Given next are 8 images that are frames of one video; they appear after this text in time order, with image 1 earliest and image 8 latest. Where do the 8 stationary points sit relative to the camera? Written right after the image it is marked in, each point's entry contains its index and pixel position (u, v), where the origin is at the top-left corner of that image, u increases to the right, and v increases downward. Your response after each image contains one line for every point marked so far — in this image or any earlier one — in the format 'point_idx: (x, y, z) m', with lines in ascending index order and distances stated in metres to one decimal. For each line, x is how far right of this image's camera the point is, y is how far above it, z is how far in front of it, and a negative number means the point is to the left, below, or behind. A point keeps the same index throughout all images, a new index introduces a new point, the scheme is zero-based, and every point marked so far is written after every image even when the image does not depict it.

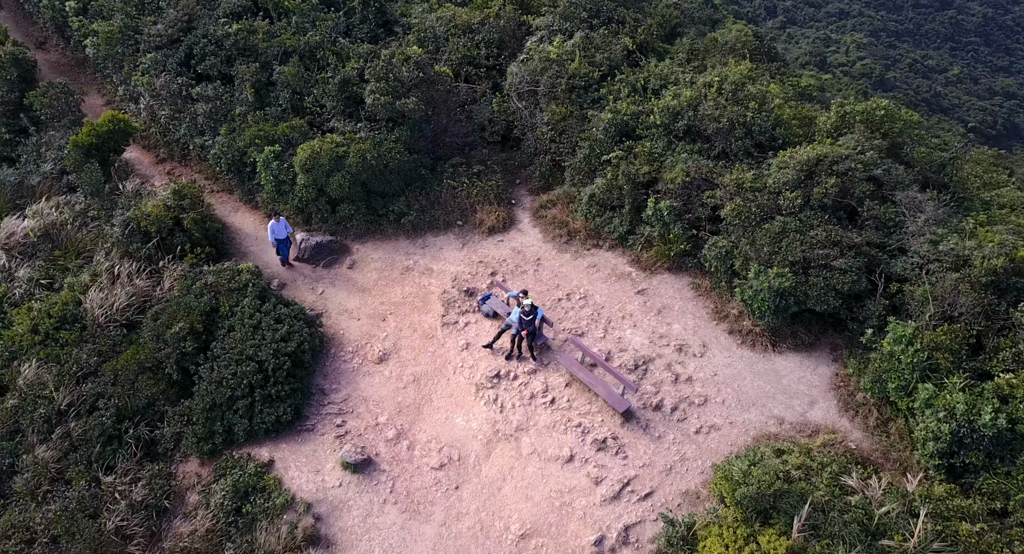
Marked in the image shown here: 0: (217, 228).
0: (-8.0, +1.4, +15.9) m
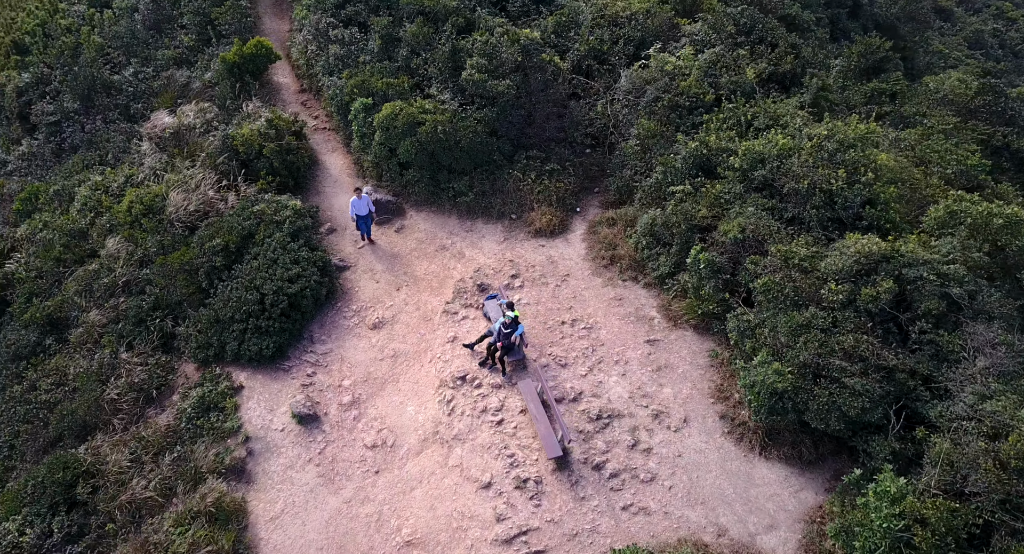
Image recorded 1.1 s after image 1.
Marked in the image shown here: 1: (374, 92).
0: (-6.1, +3.4, +17.0) m
1: (-3.9, +5.4, +16.9) m
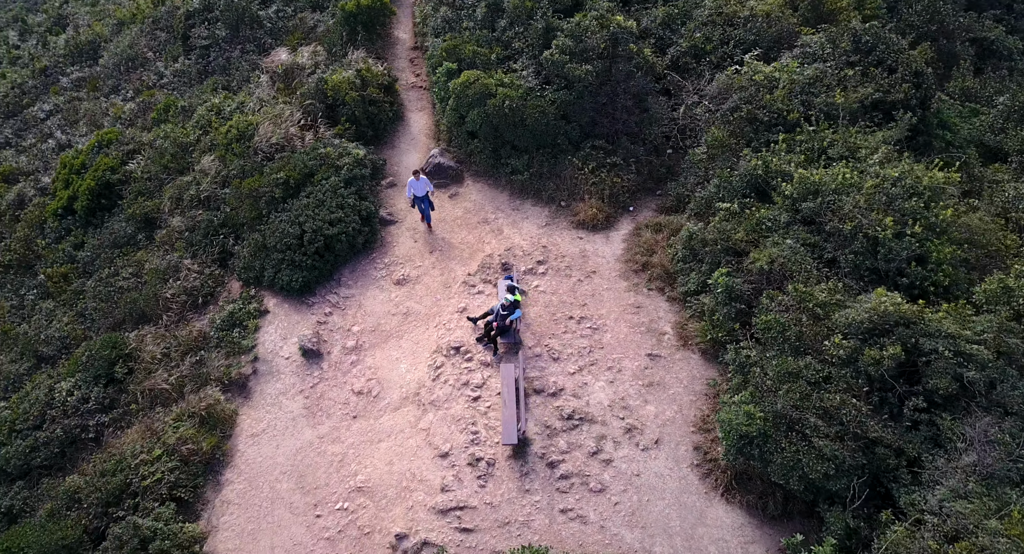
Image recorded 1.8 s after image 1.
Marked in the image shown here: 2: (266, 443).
0: (-3.9, +4.9, +17.7) m
1: (-1.4, +6.4, +17.2) m
2: (-4.8, -3.2, +11.1) m
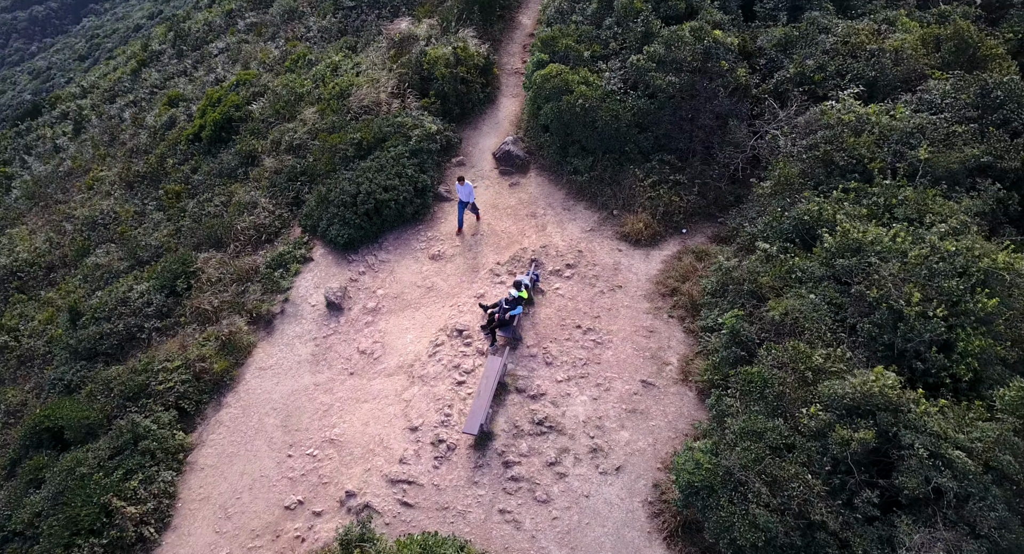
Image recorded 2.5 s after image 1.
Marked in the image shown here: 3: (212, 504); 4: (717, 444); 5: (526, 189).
0: (-1.4, +5.6, +18.1) m
1: (+1.3, +6.6, +17.1) m
2: (-5.0, -2.0, +12.0) m
3: (-5.3, -3.9, +10.1) m
4: (+2.6, -2.1, +7.5) m
5: (+0.4, +2.3, +15.3) m
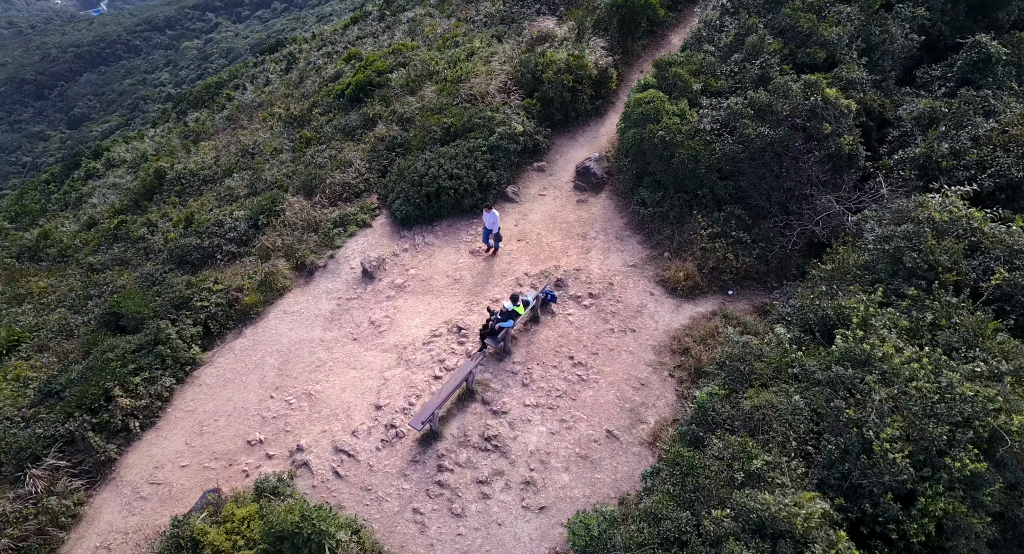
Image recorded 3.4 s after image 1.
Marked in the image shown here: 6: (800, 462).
0: (+1.7, +5.3, +18.1) m
1: (+4.2, +5.6, +16.5) m
2: (-4.9, -1.0, +13.0) m
3: (-6.1, -2.7, +11.3) m
4: (+1.3, -2.9, +7.0) m
5: (+1.9, +1.7, +15.0) m
6: (+3.5, -2.2, +7.2) m
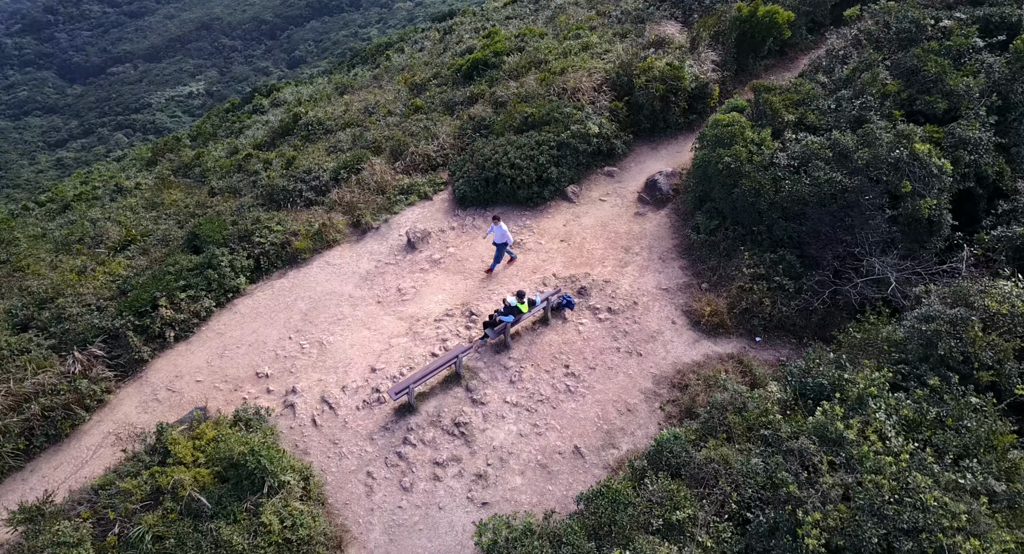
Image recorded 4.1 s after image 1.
0: (+4.2, +4.9, +17.5) m
1: (+6.5, +4.6, +15.5) m
2: (-4.3, +0.1, +13.8) m
3: (-6.1, -1.3, +12.4) m
4: (+0.3, -3.0, +7.0) m
5: (+3.2, +1.3, +14.5) m
6: (+2.6, -2.8, +6.7) m
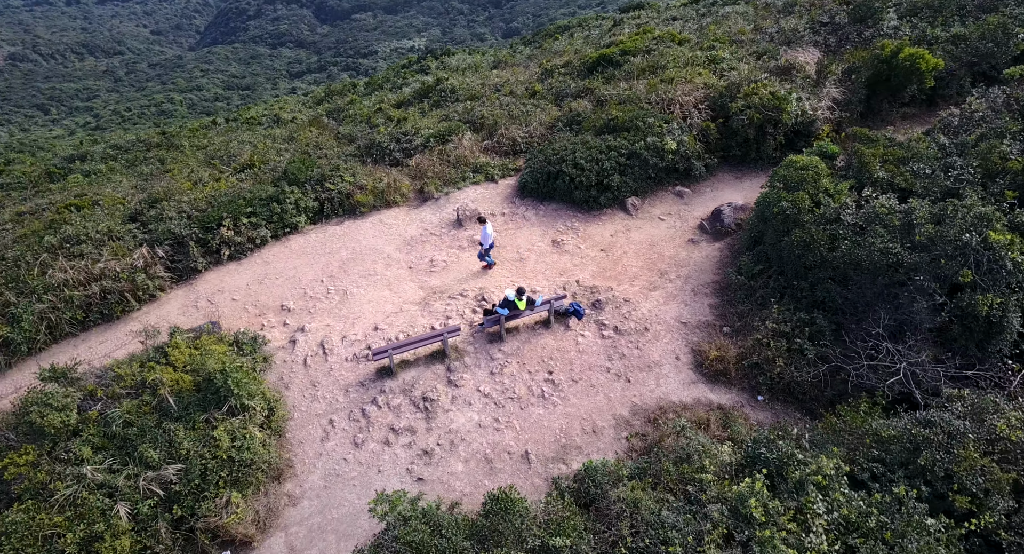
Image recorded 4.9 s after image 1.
0: (+6.6, +3.8, +16.5) m
1: (+8.3, +3.1, +14.2) m
2: (-3.4, +1.1, +14.6) m
3: (-5.6, +0.2, +13.5) m
4: (-1.0, -2.9, +7.2) m
5: (+4.2, +0.6, +13.9) m
6: (+1.2, -3.2, +6.5) m
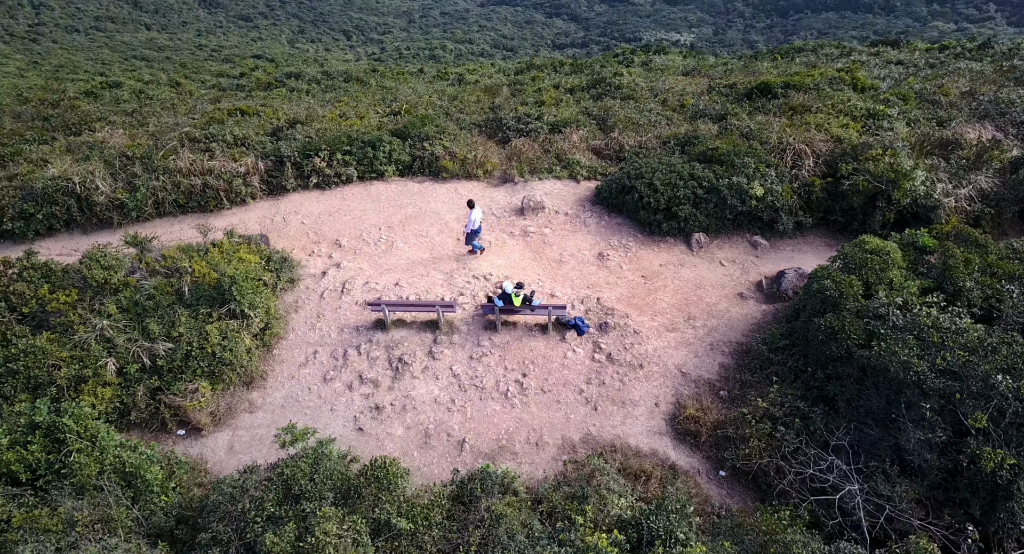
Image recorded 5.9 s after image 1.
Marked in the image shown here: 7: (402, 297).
0: (+8.6, +1.7, +14.9) m
1: (+9.5, +0.6, +12.3) m
2: (-1.8, +2.1, +15.4) m
3: (-4.4, +1.8, +14.9) m
4: (-2.4, -2.4, +7.9) m
5: (+5.0, -0.6, +13.1) m
6: (-0.6, -3.3, +6.7) m
7: (-2.1, -0.4, +11.9) m
